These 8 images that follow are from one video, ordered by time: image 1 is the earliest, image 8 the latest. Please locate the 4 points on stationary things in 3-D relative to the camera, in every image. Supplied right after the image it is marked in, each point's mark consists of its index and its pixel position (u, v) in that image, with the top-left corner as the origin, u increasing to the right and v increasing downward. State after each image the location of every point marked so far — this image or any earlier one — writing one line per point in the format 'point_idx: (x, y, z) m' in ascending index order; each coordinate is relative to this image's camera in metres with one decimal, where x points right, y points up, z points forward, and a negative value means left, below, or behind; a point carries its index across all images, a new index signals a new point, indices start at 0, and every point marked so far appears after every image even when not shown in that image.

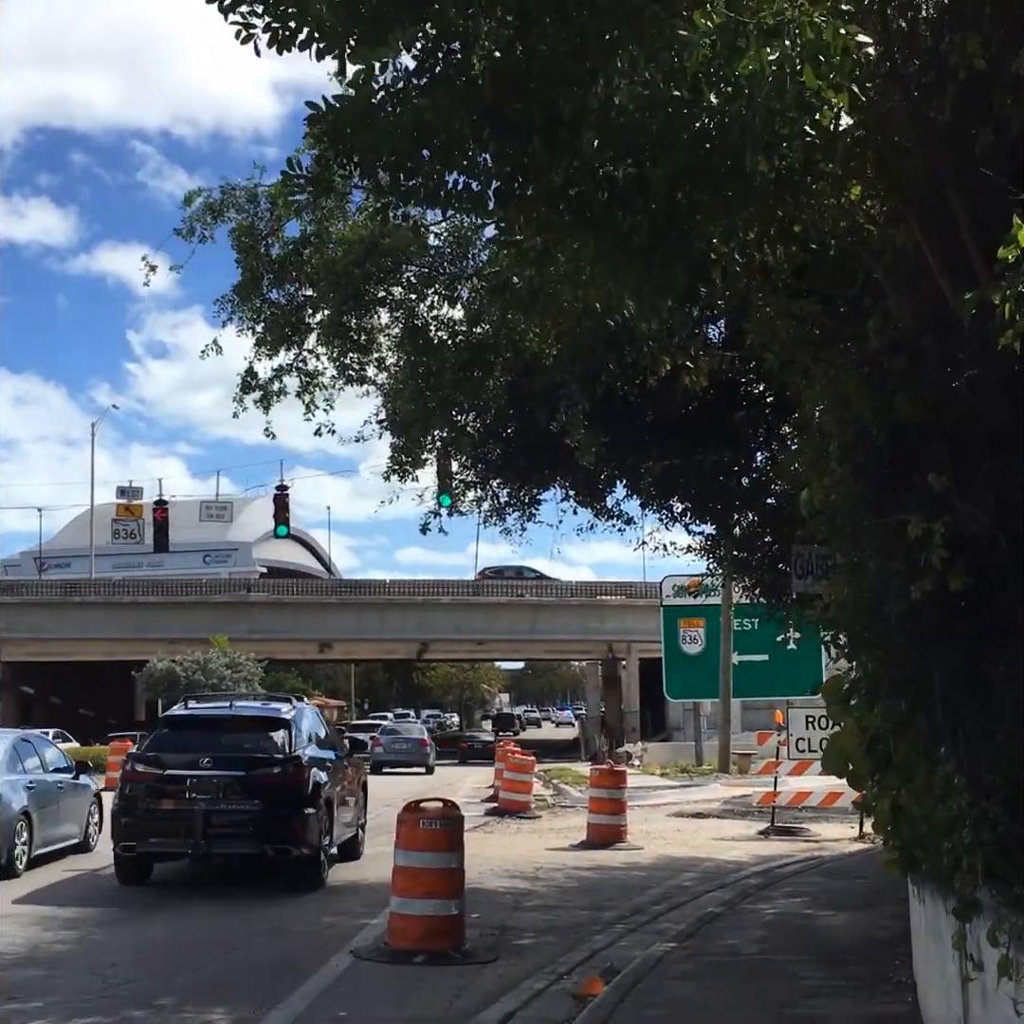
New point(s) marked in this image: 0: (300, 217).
0: (-1.6, +2.2, +10.3) m
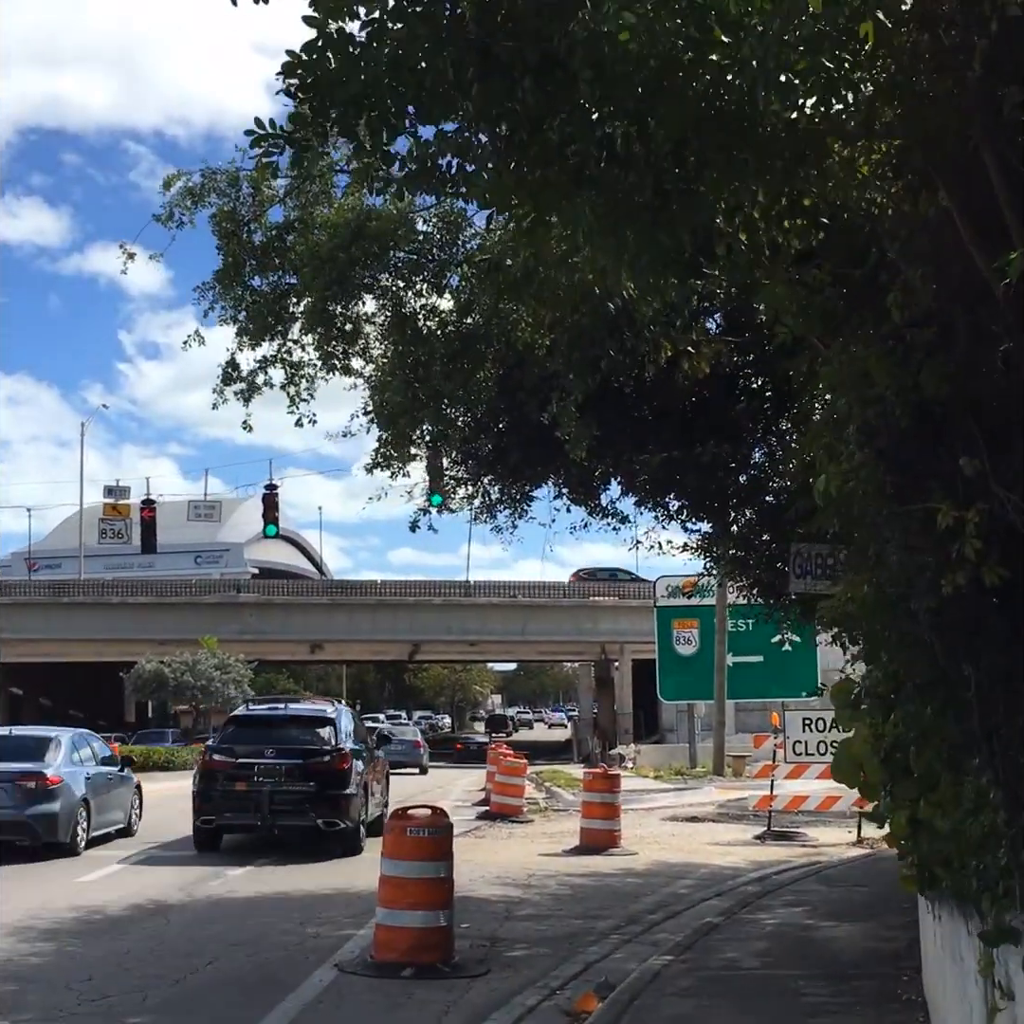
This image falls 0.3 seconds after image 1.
0: (-1.6, +2.2, +10.0) m
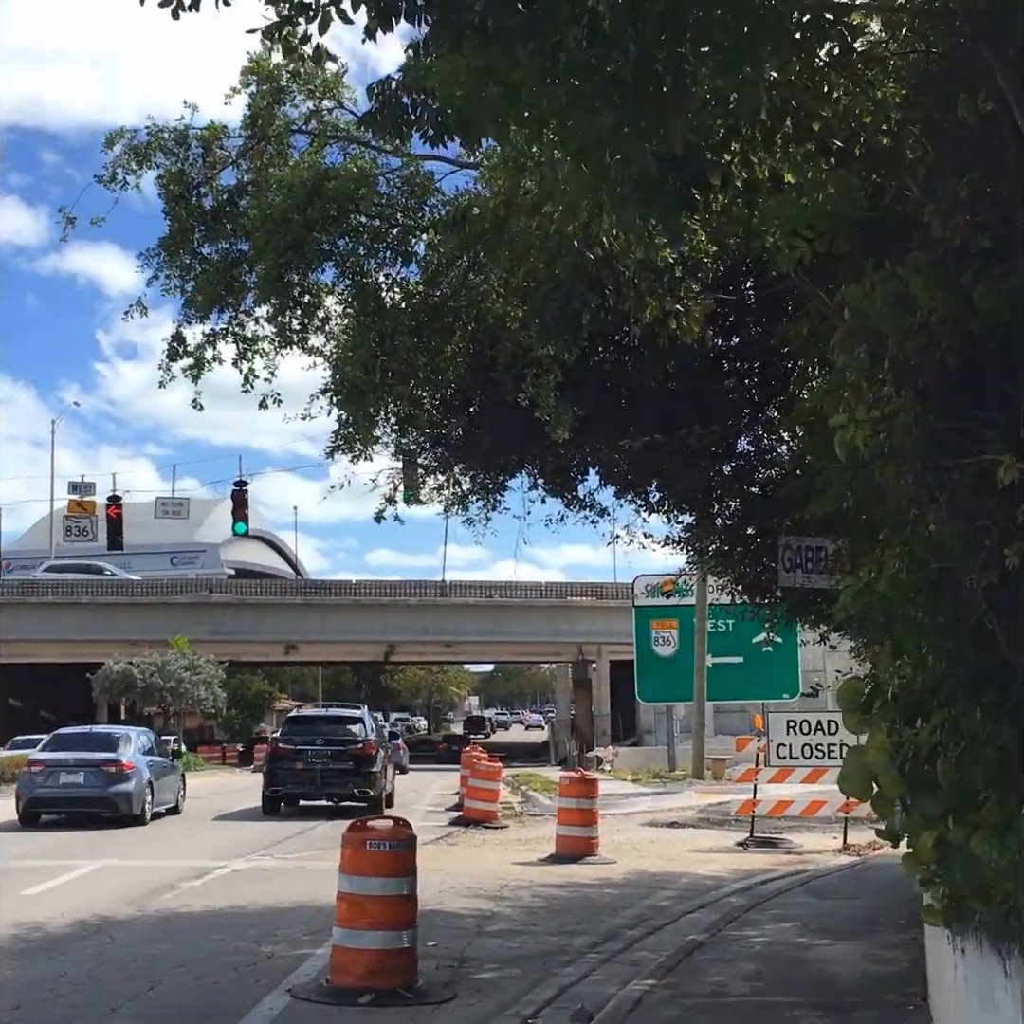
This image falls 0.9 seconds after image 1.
0: (-1.8, +2.3, +9.2) m
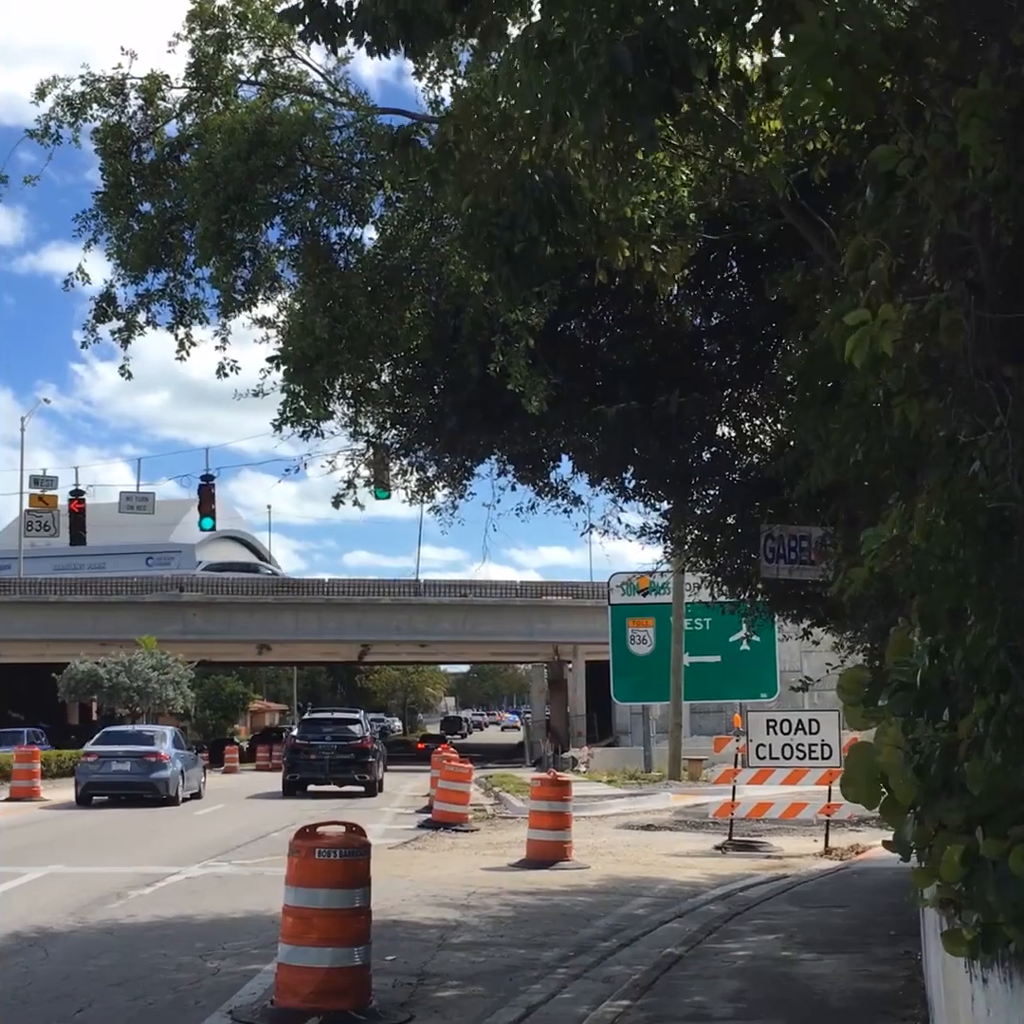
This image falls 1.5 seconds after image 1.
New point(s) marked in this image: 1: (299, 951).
0: (-2.0, +2.4, +8.5) m
1: (-1.1, -2.3, +7.4) m
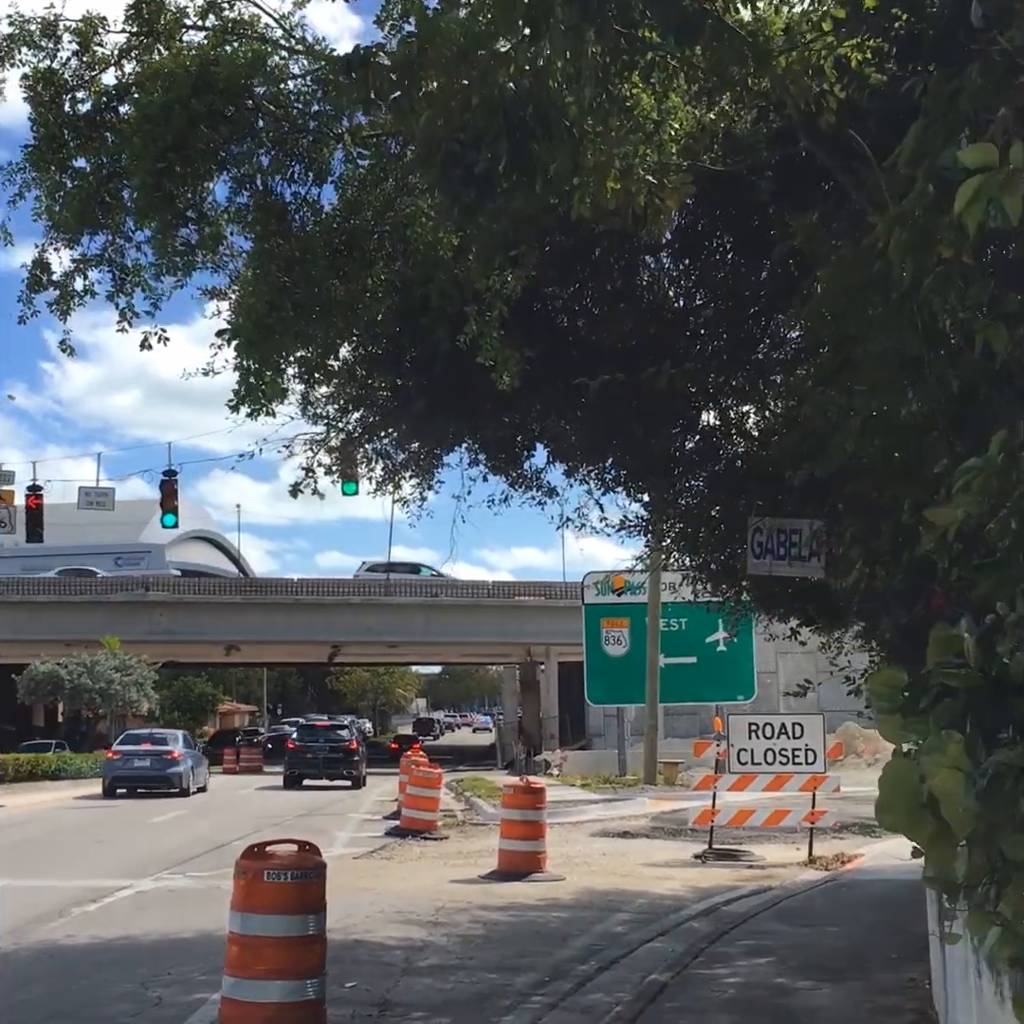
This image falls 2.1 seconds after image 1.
0: (-2.2, +2.5, +7.8) m
1: (-1.3, -2.3, +6.7) m
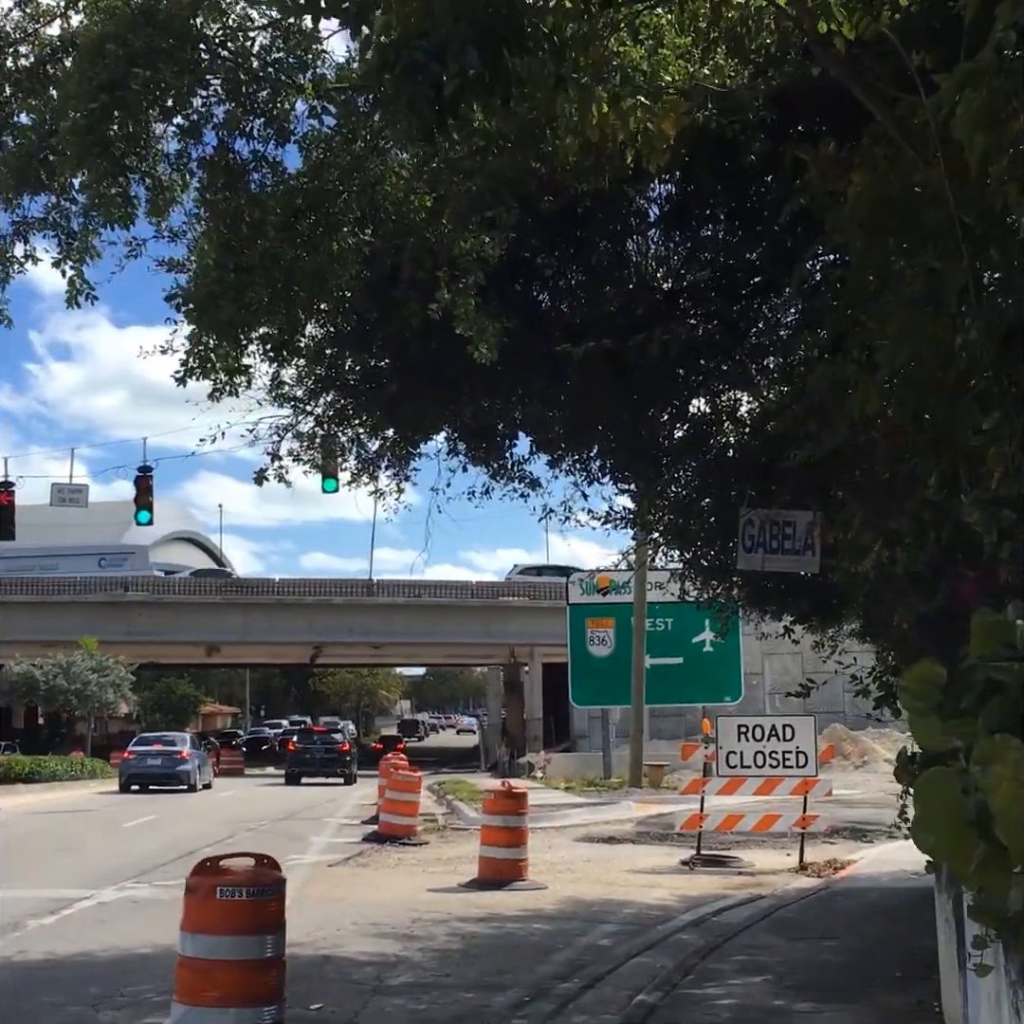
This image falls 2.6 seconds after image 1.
0: (-2.3, +2.6, +7.2) m
1: (-1.4, -2.2, +6.1) m
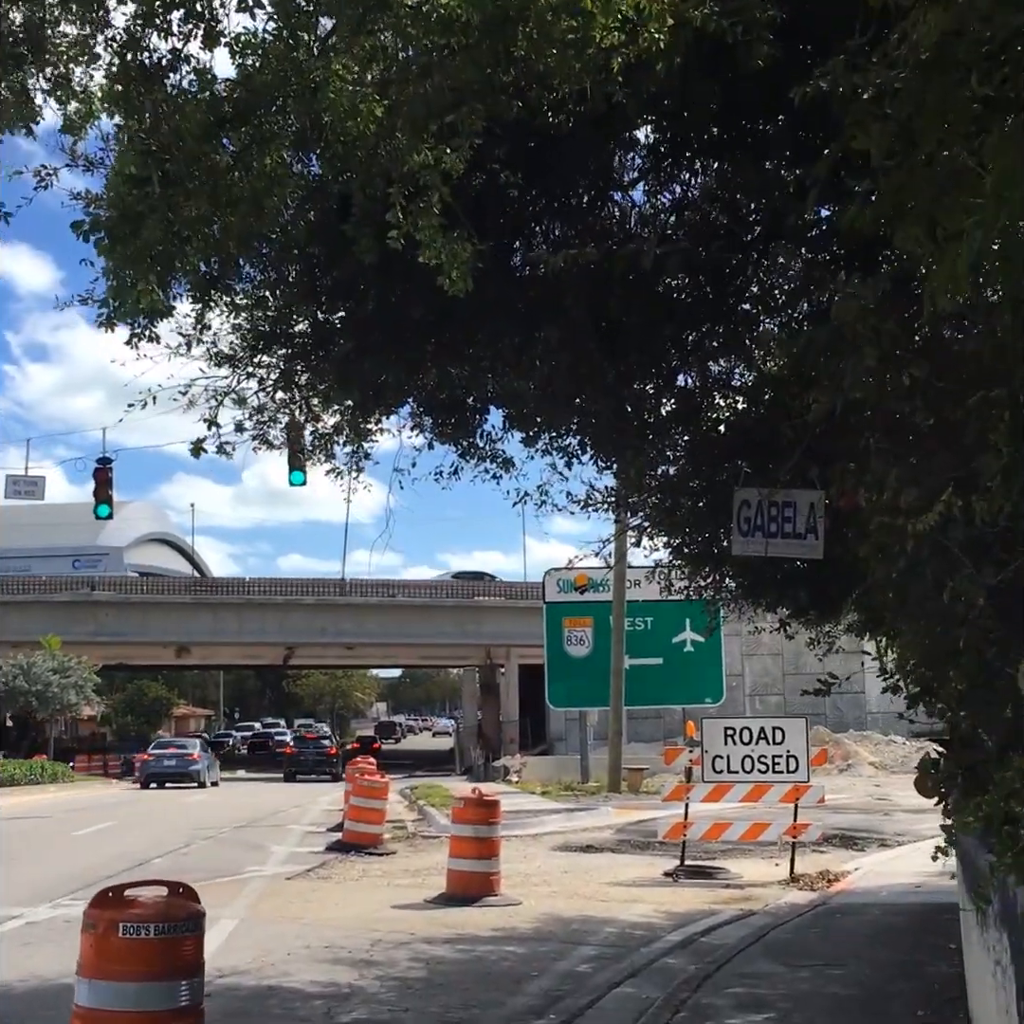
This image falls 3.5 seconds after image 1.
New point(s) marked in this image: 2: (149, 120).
0: (-2.4, +2.7, +6.1) m
1: (-1.5, -2.0, +5.1) m
2: (-1.5, +1.6, +5.9) m
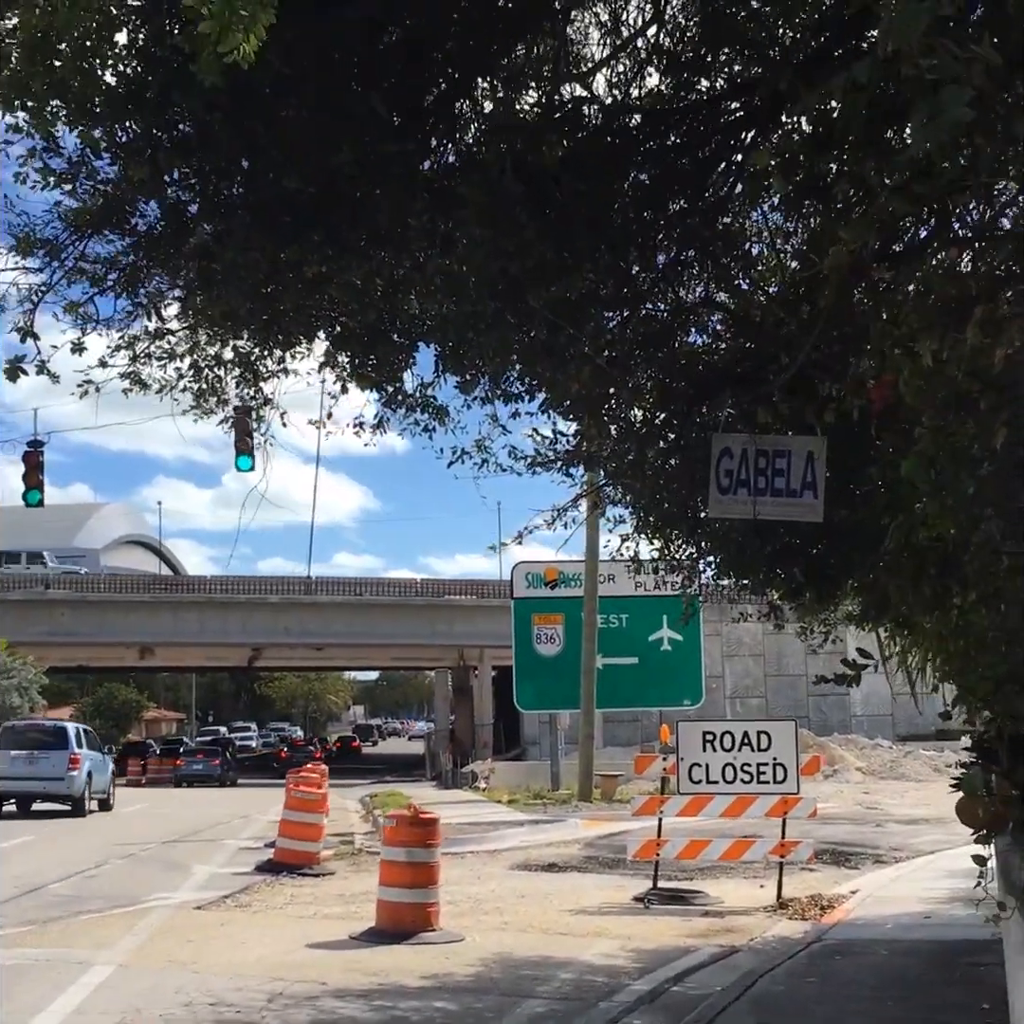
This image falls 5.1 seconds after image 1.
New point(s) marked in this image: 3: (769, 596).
0: (-2.8, +3.0, +4.2) m
1: (-1.9, -1.8, +3.2) m
2: (-1.9, +1.9, +4.0) m
3: (+1.9, -0.6, +10.1) m
